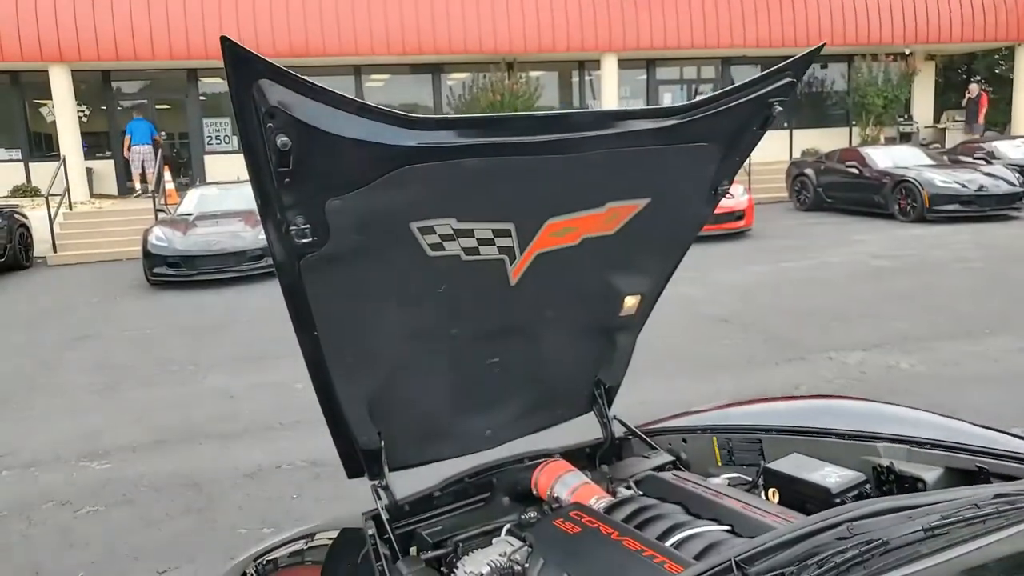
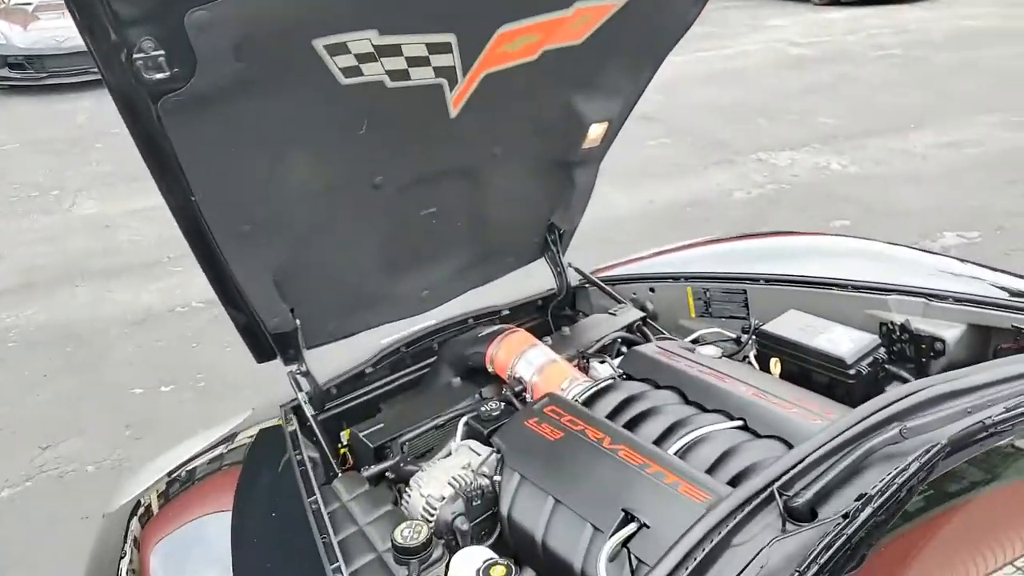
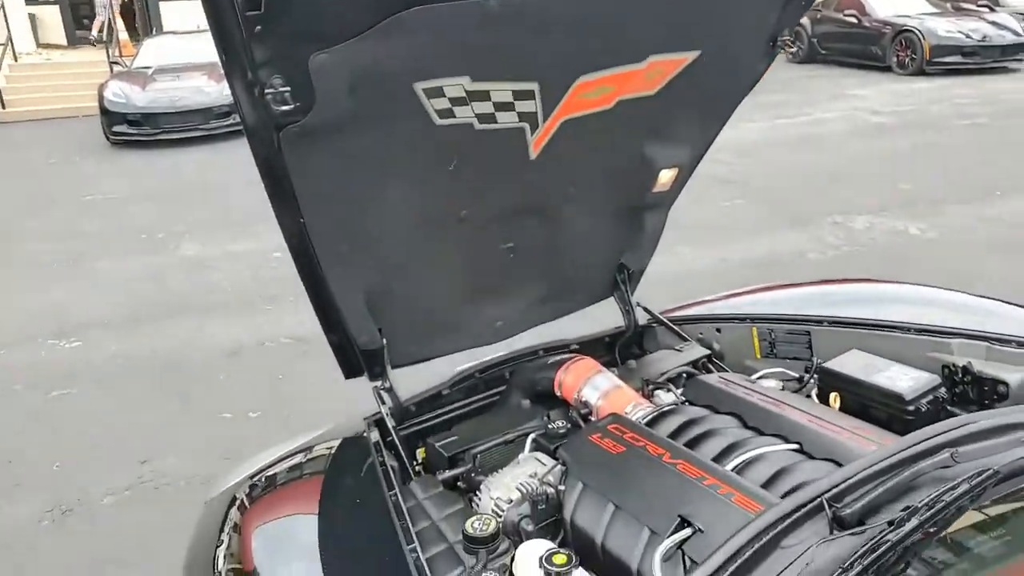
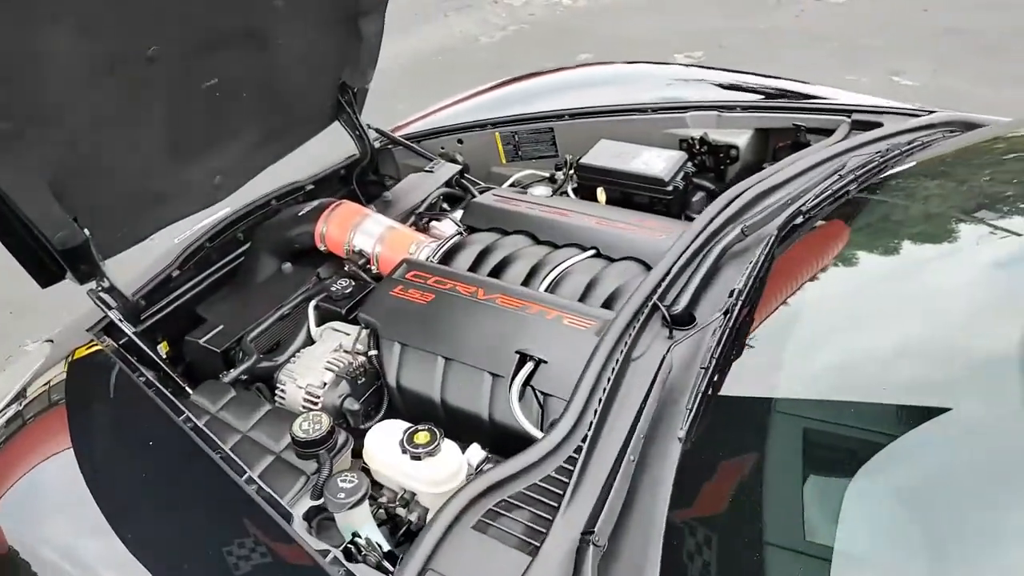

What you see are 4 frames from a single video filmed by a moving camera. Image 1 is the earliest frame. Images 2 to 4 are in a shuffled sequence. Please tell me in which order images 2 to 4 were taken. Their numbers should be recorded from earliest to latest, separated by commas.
3, 2, 4
